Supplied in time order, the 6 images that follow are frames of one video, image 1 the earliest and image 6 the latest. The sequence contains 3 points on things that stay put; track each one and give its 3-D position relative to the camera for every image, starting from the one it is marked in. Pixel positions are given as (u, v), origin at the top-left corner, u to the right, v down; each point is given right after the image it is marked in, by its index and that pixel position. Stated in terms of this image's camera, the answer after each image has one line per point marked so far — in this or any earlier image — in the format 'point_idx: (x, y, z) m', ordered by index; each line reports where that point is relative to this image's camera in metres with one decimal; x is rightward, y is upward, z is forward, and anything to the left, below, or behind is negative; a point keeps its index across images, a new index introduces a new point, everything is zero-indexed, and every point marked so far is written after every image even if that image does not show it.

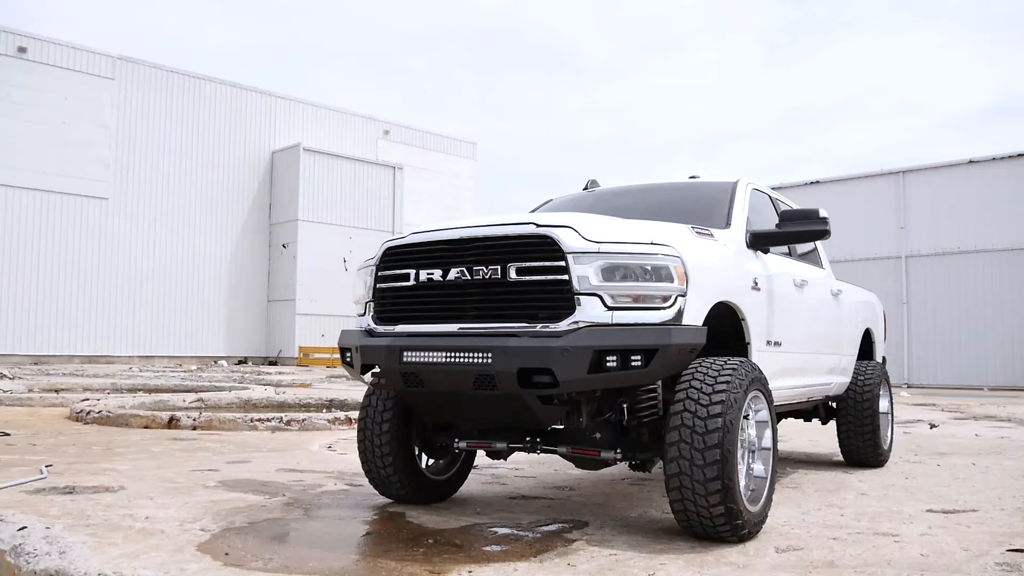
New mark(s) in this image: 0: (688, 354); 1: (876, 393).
0: (+0.8, -0.3, +4.0) m
1: (+3.0, -0.9, +7.2) m
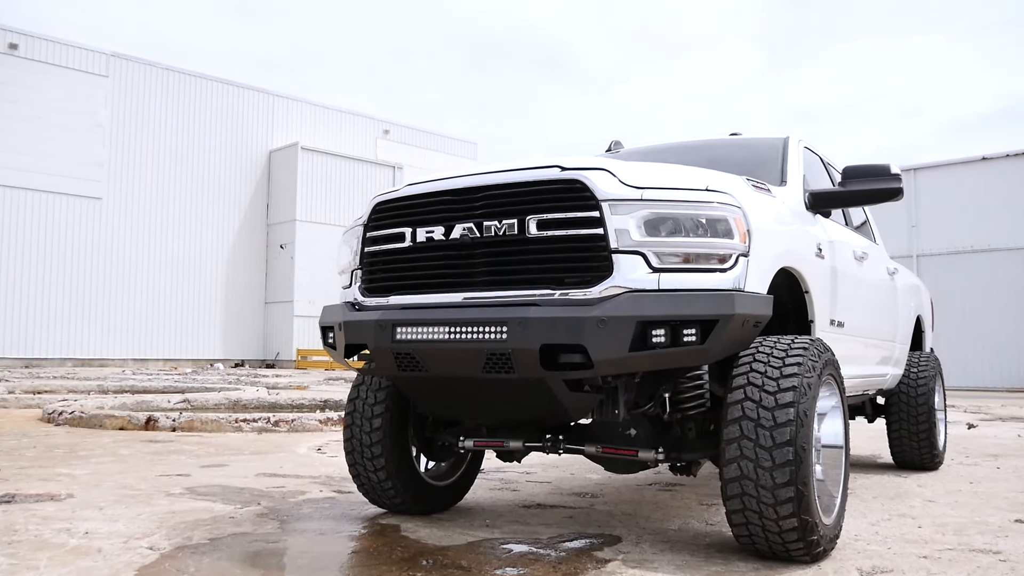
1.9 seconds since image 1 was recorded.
0: (+0.9, -0.2, +3.2) m
1: (+3.1, -0.7, +6.4) m
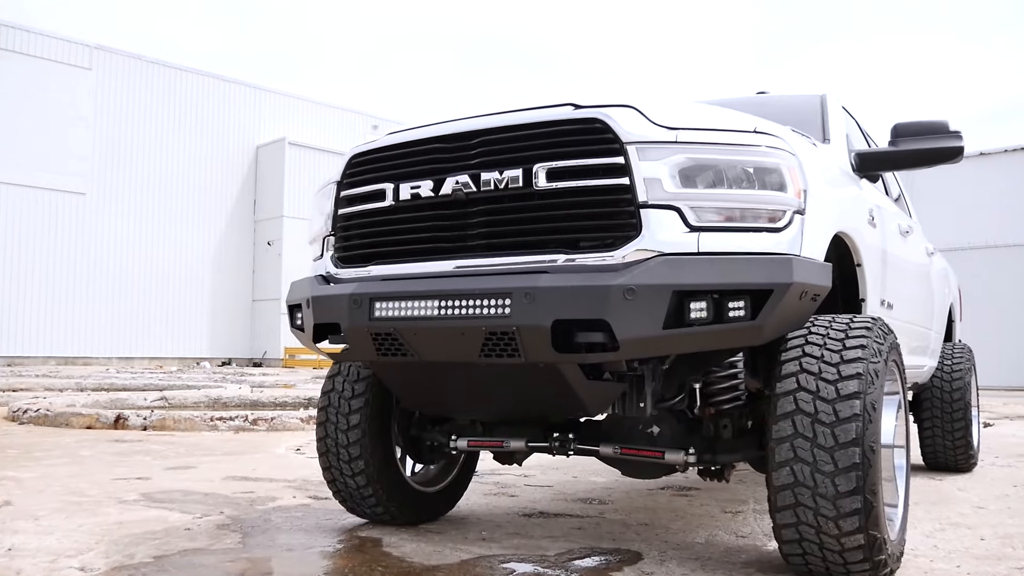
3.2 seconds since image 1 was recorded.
0: (+0.9, -0.1, +2.6) m
1: (+3.1, -0.6, +5.9) m
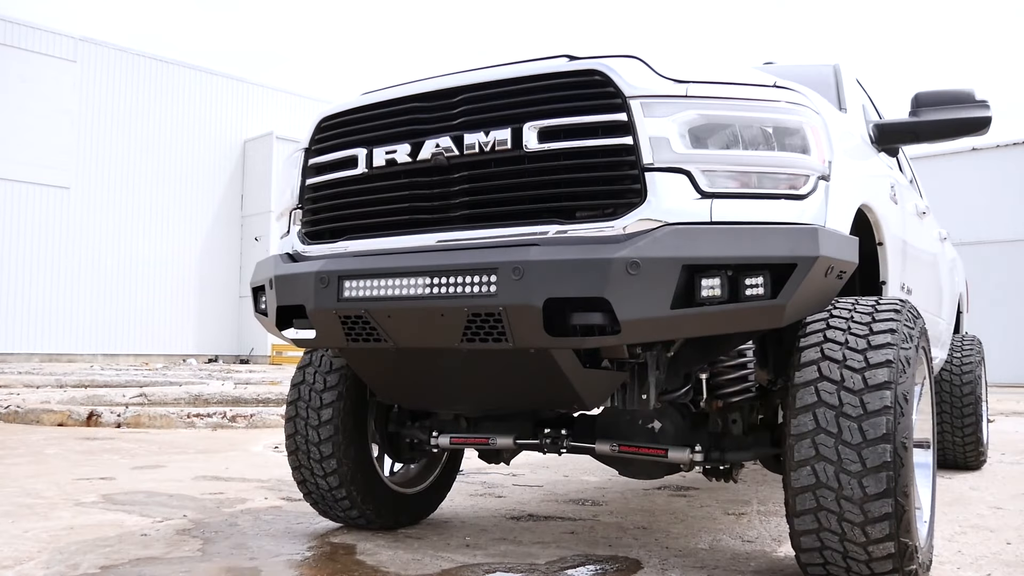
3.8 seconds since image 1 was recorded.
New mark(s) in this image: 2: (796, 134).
0: (+0.9, 0.0, +2.3) m
1: (+3.0, -0.6, +5.6) m
2: (+0.7, +0.4, +2.3) m
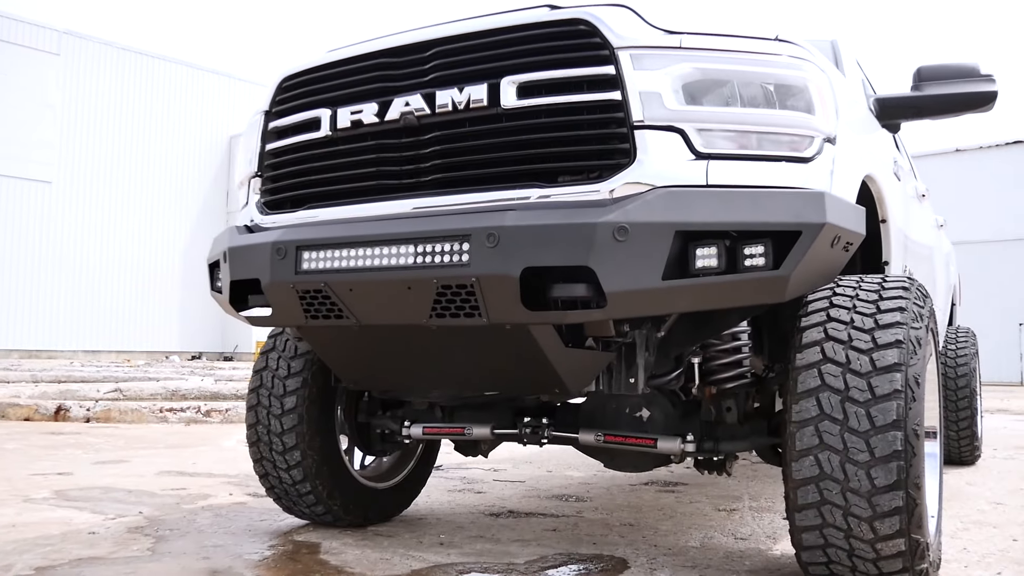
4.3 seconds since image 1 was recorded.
0: (+0.8, +0.1, +2.1) m
1: (+2.9, -0.5, +5.4) m
2: (+0.7, +0.5, +2.1) m
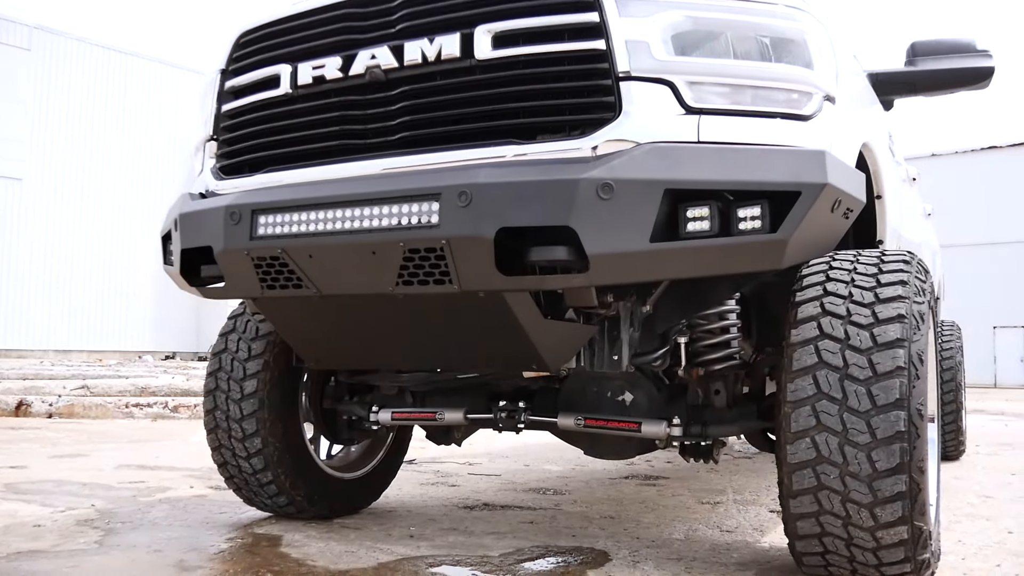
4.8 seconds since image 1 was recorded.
0: (+0.7, +0.1, +2.0) m
1: (+2.7, -0.4, +5.3) m
2: (+0.6, +0.5, +1.9) m
